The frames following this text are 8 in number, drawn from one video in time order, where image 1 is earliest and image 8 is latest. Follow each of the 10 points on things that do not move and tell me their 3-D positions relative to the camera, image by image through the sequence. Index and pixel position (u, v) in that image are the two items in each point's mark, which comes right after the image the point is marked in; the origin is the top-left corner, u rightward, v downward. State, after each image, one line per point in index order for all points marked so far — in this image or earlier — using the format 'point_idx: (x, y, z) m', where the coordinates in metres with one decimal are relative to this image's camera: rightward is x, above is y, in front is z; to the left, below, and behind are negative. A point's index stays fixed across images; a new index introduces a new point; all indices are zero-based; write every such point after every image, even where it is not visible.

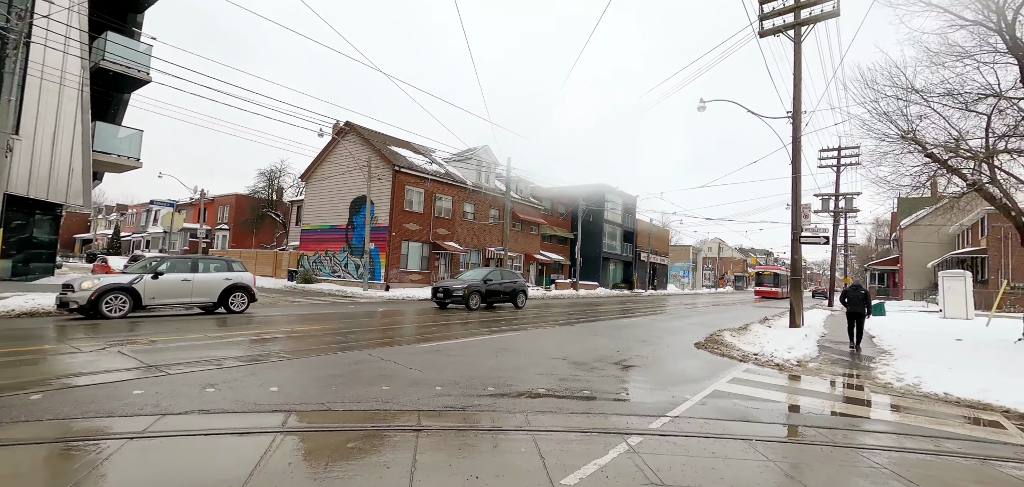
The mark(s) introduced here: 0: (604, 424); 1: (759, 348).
0: (+1.0, -2.0, +4.9) m
1: (+5.3, -2.3, +9.6) m
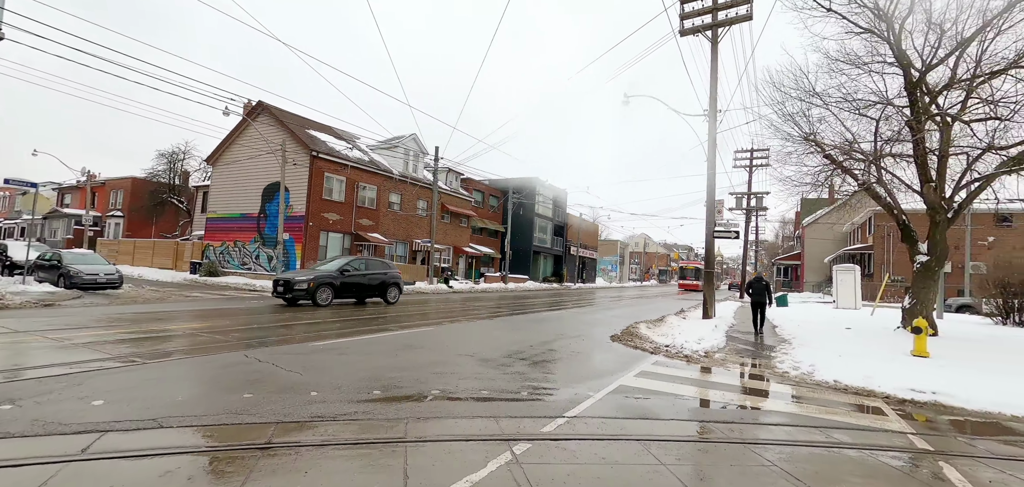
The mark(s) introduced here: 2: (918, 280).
0: (-0.2, -1.9, +4.4) m
1: (+3.4, -2.1, +9.6) m
2: (+9.7, -0.9, +10.5) m
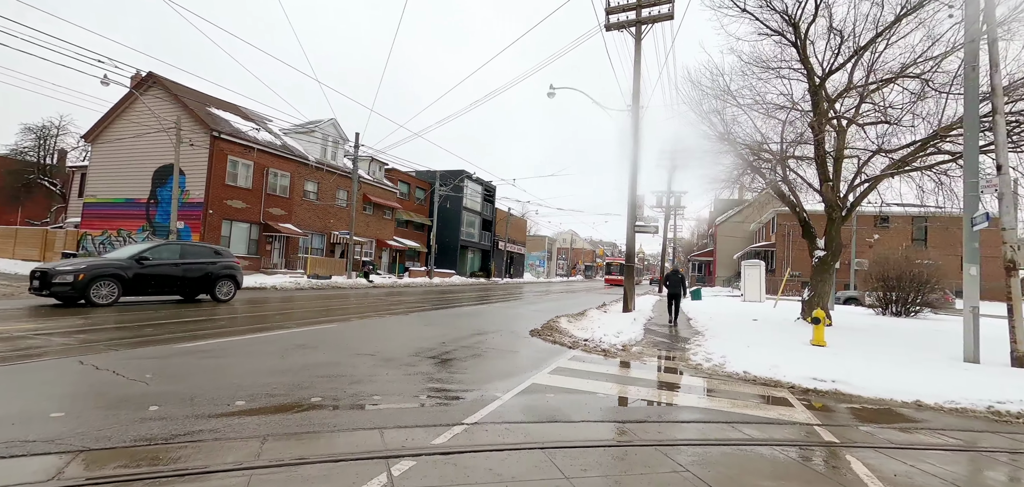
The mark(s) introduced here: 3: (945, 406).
0: (-1.1, -1.7, +3.6) m
1: (+1.6, -1.9, +9.4) m
2: (+7.7, -0.7, +11.2) m
3: (+4.9, -1.8, +5.0) m
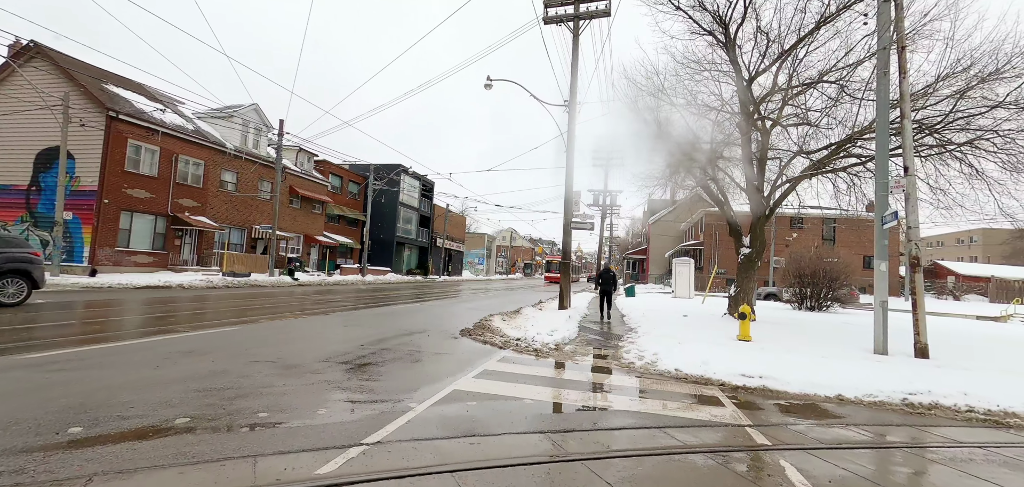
0: (-1.8, -1.6, +2.9) m
1: (+0.2, -1.8, +8.9) m
2: (+6.0, -0.7, +11.6) m
3: (+4.0, -1.8, +5.0) m
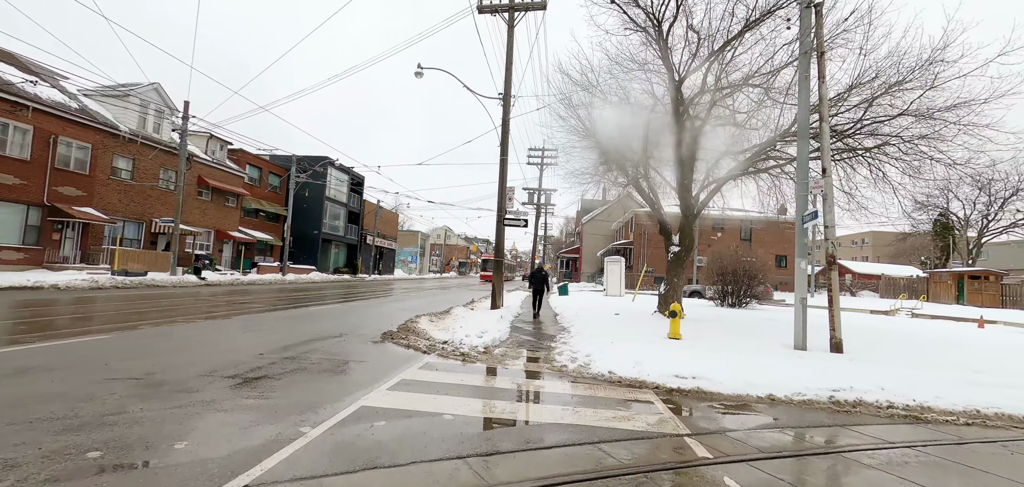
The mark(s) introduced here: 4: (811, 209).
0: (-2.3, -1.5, +2.0) m
1: (-1.2, -1.7, +8.3) m
2: (+4.2, -0.6, +11.7) m
3: (+3.2, -1.7, +5.0) m
4: (+5.4, +0.6, +8.1) m
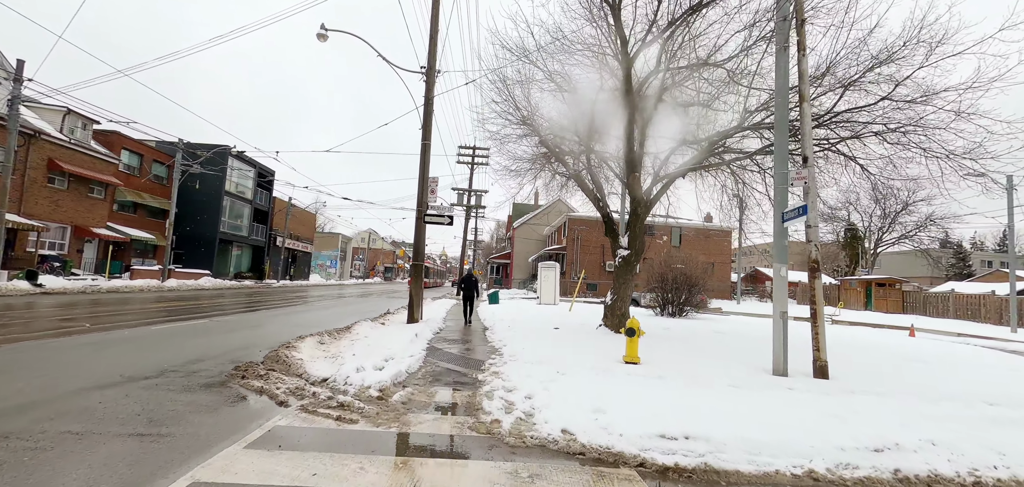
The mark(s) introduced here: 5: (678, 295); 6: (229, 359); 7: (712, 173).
0: (-2.5, -1.3, -0.4) m
1: (-2.3, -1.7, +5.9) m
2: (+2.5, -0.7, +10.1) m
3: (+2.4, -1.7, +3.3) m
4: (+4.2, +0.6, +6.7) m
5: (+6.2, -1.9, +16.5) m
6: (-4.0, -1.7, +6.1) m
7: (+4.9, +1.8, +11.0) m
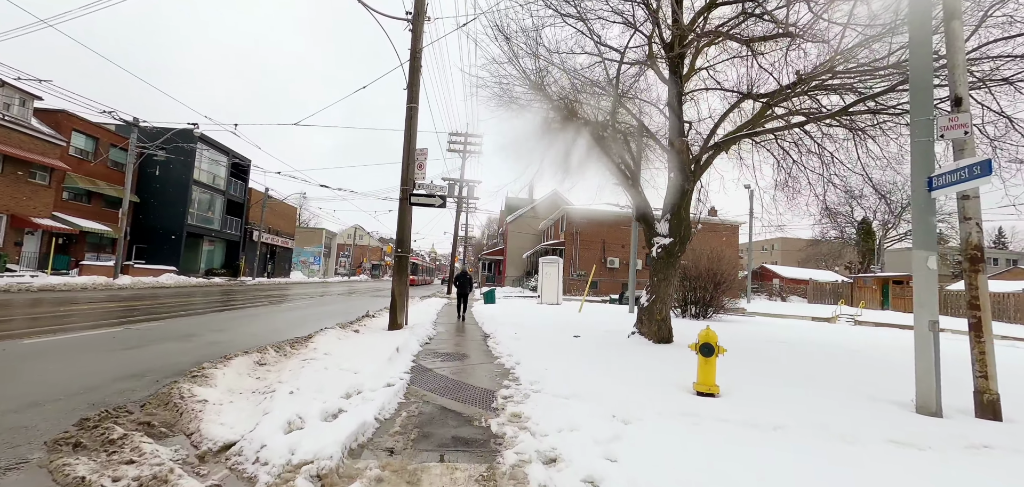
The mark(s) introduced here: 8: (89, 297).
0: (-2.1, -1.1, -2.7) m
1: (-2.1, -1.4, +3.7) m
2: (+2.6, -0.5, +8.0) m
3: (+2.8, -1.5, +1.1) m
4: (+4.5, +0.8, +4.6) m
5: (+6.2, -1.6, +14.5) m
6: (-3.7, -1.5, +3.8) m
7: (+5.0, +2.0, +9.0) m
8: (-18.0, -2.3, +18.6) m
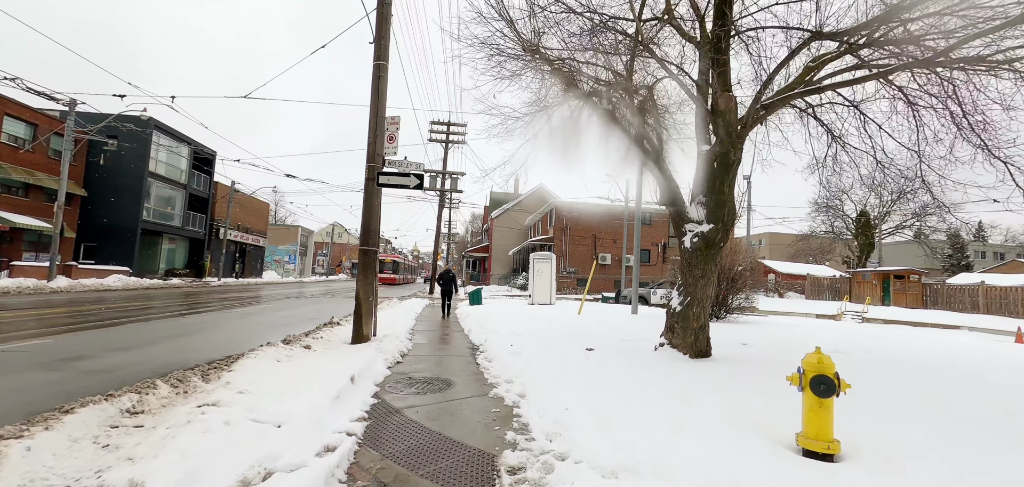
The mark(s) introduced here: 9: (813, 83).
0: (-1.7, -1.0, -4.5) m
1: (-2.0, -1.3, +1.8) m
2: (+2.6, -0.3, +6.3) m
3: (+3.0, -1.3, -0.5) m
4: (+4.6, +1.0, +3.0) m
5: (+5.9, -1.4, +12.9) m
6: (-3.6, -1.4, +1.9) m
7: (+4.9, +2.2, +7.4) m
8: (-18.4, -2.2, +16.1) m
9: (+4.7, +2.5, +6.9) m
